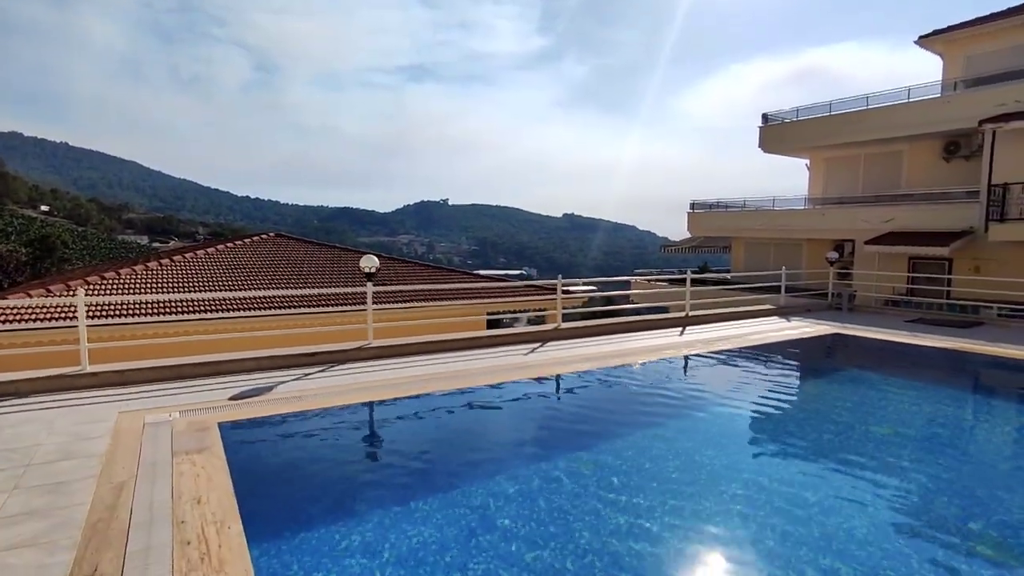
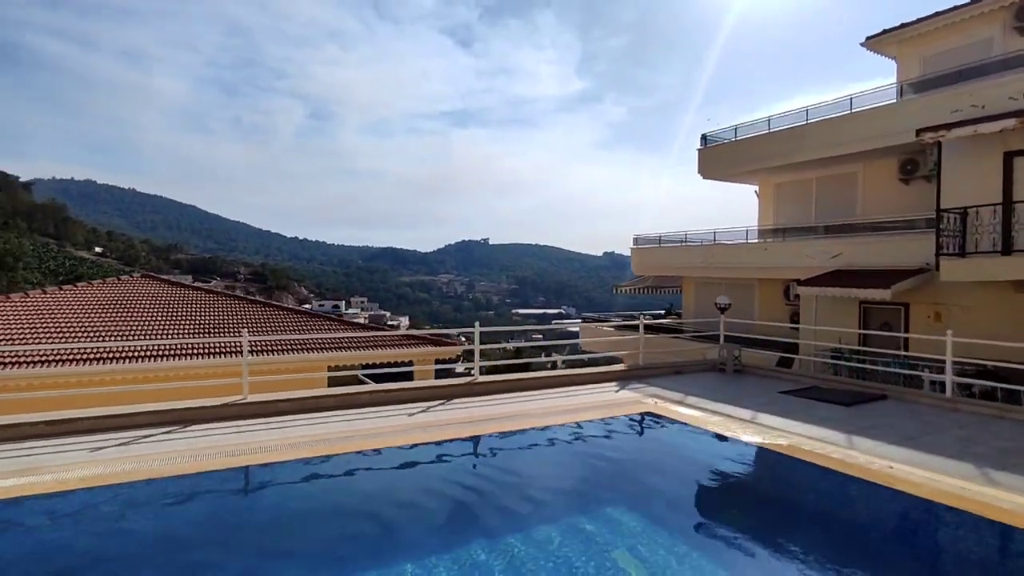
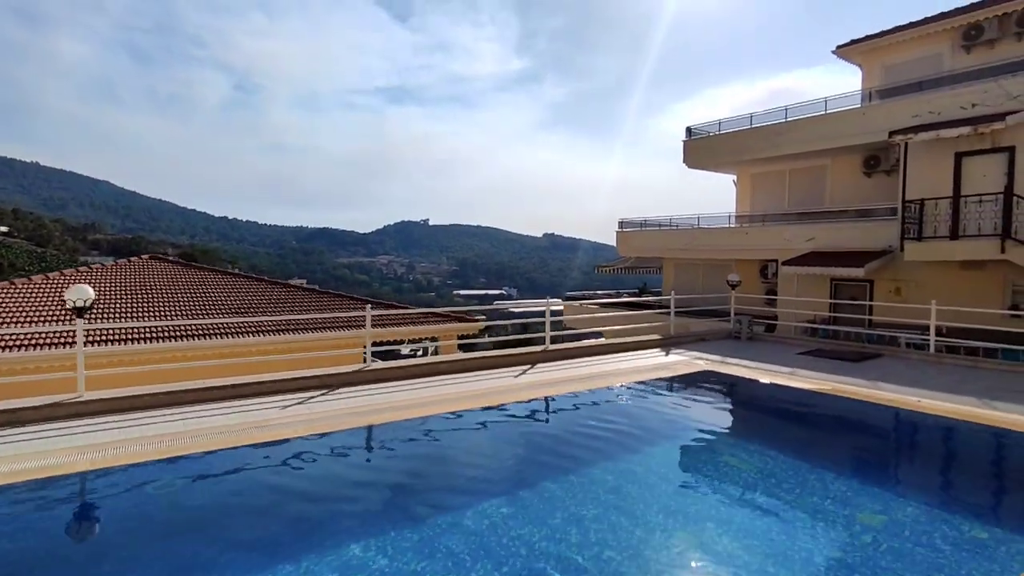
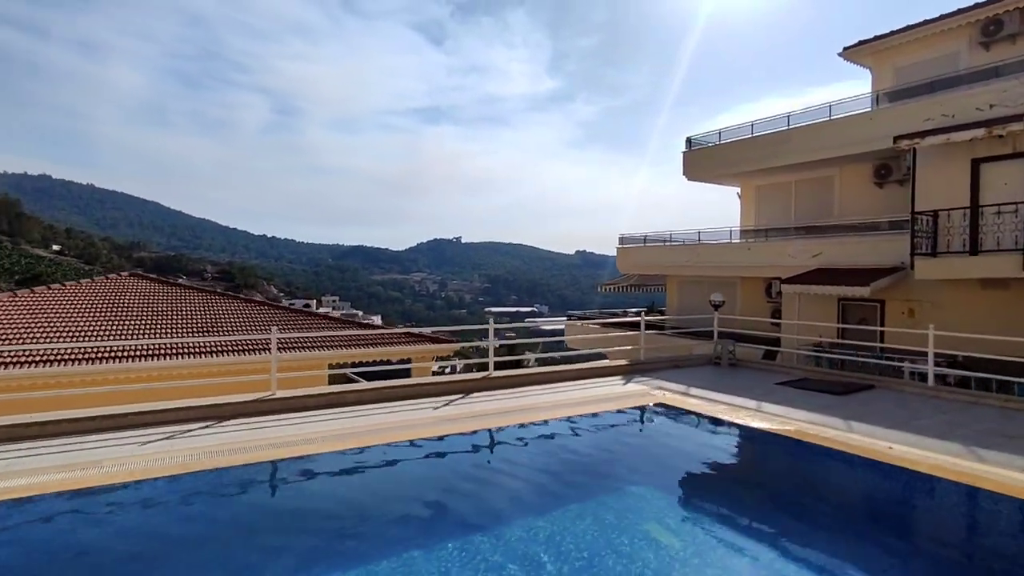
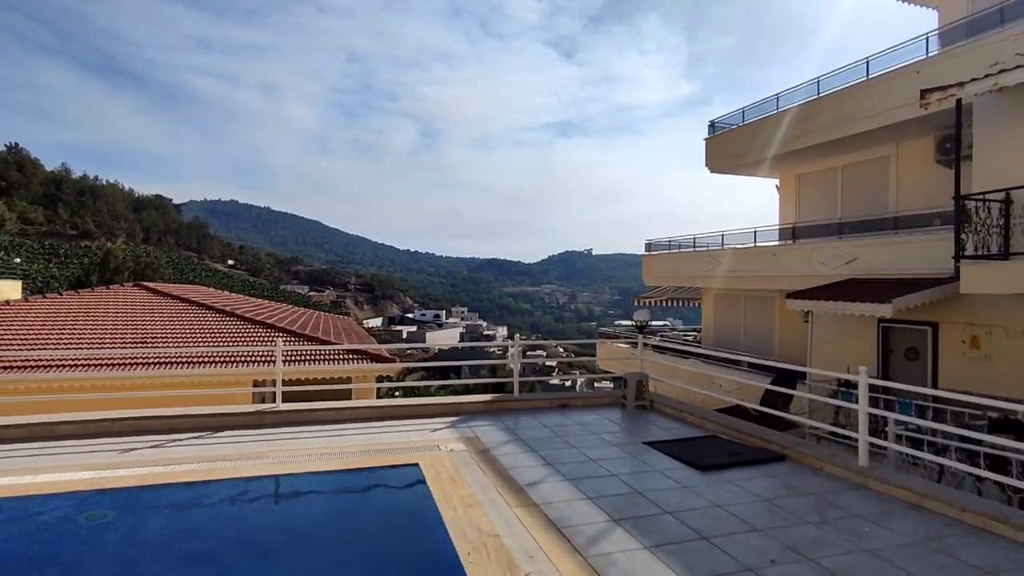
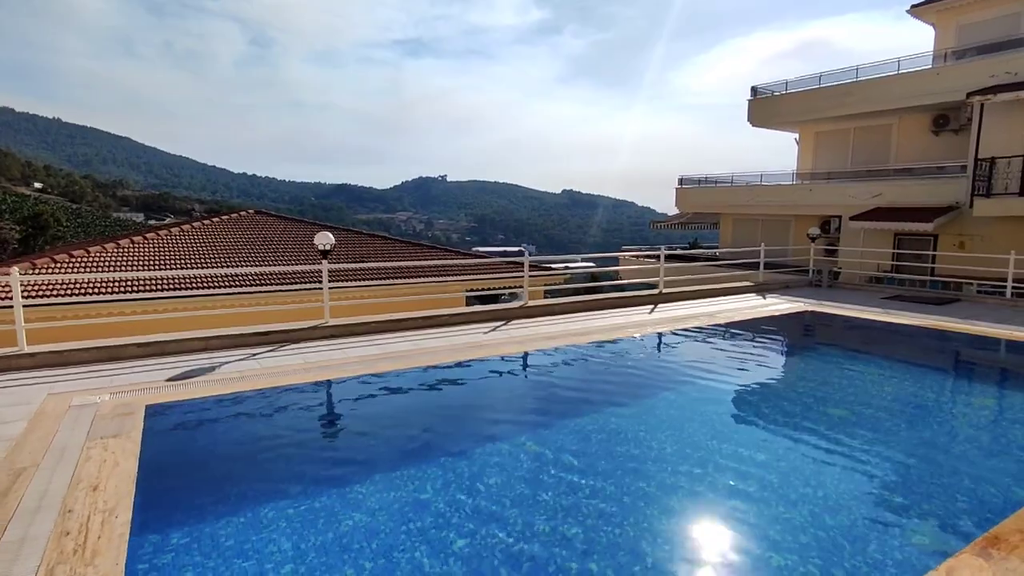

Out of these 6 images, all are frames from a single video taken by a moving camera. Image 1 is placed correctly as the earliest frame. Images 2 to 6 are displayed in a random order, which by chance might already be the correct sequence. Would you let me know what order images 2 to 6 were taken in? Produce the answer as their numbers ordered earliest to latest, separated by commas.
6, 3, 4, 2, 5
